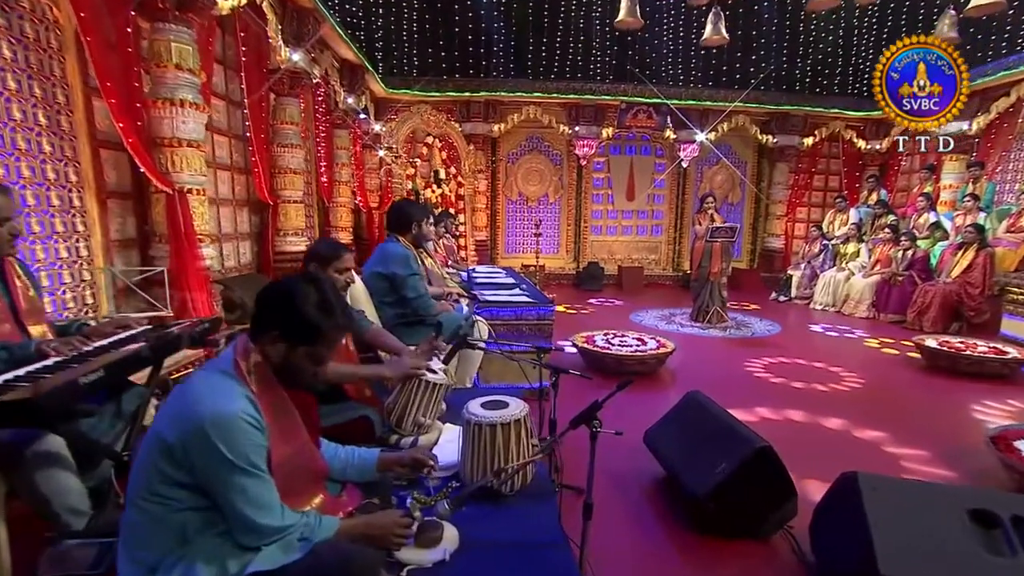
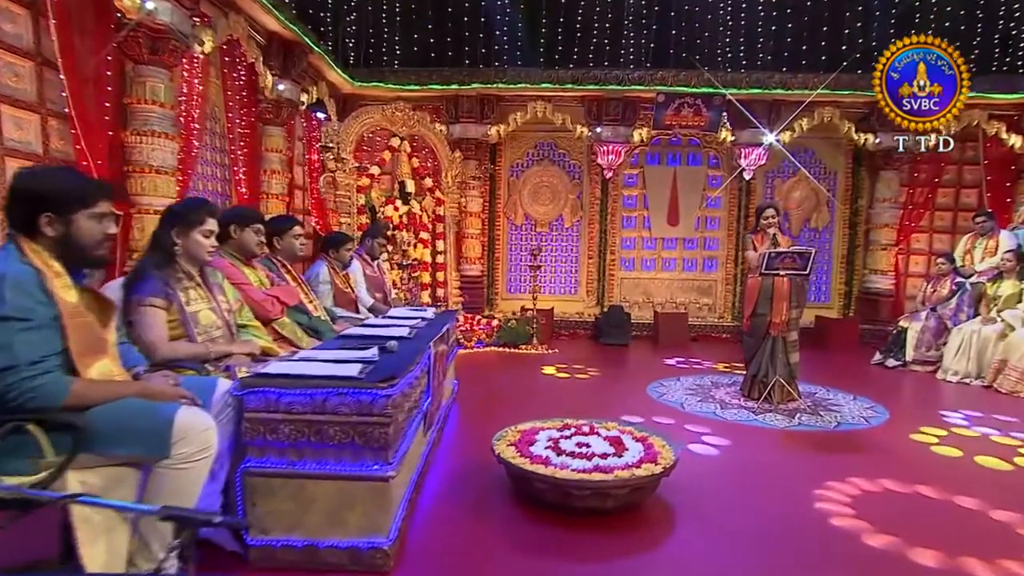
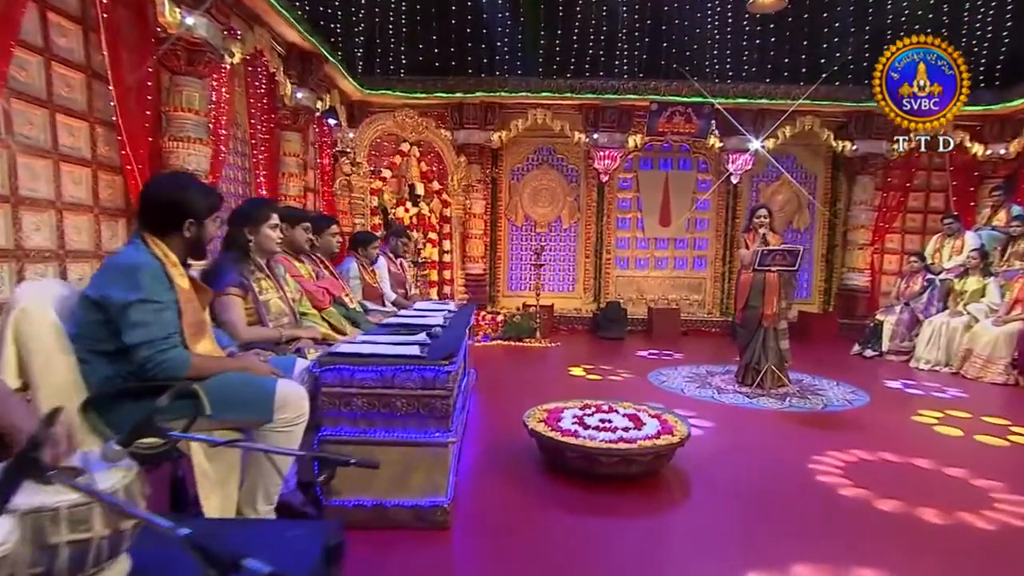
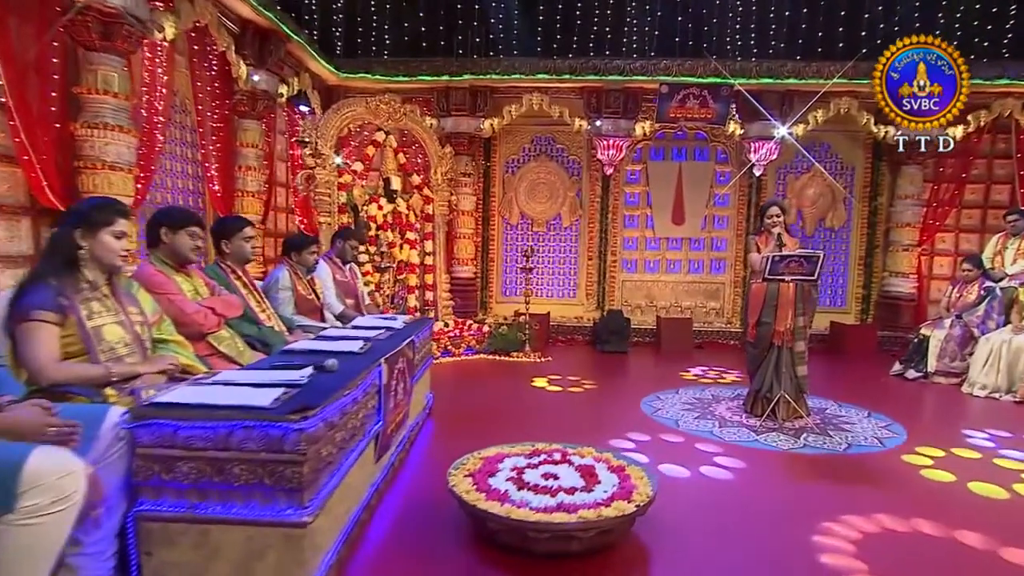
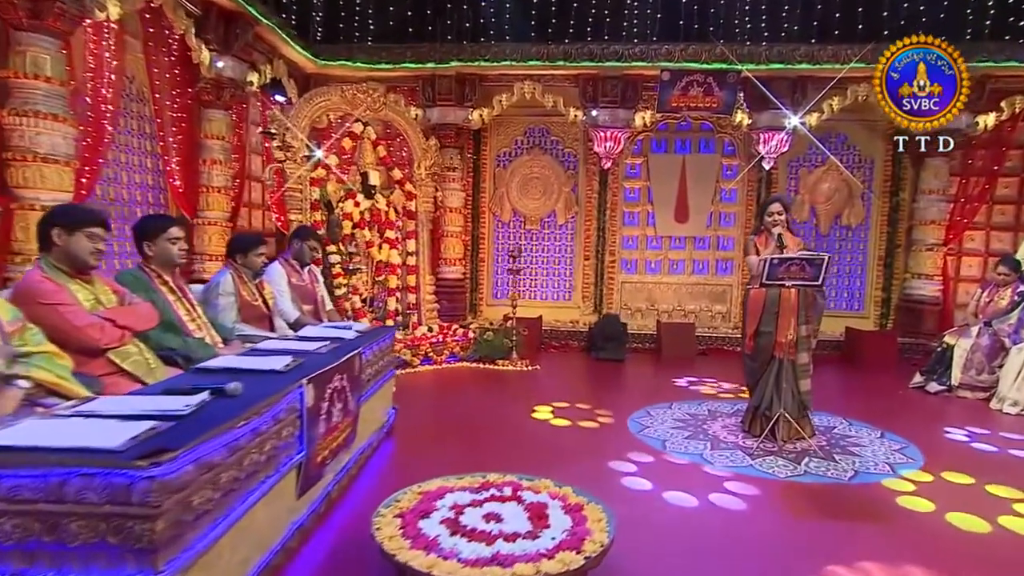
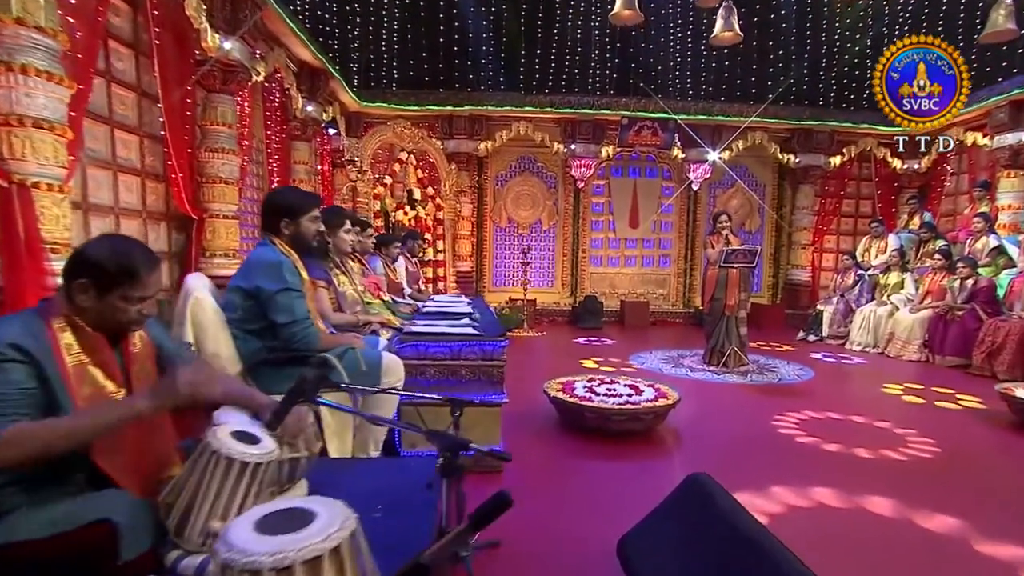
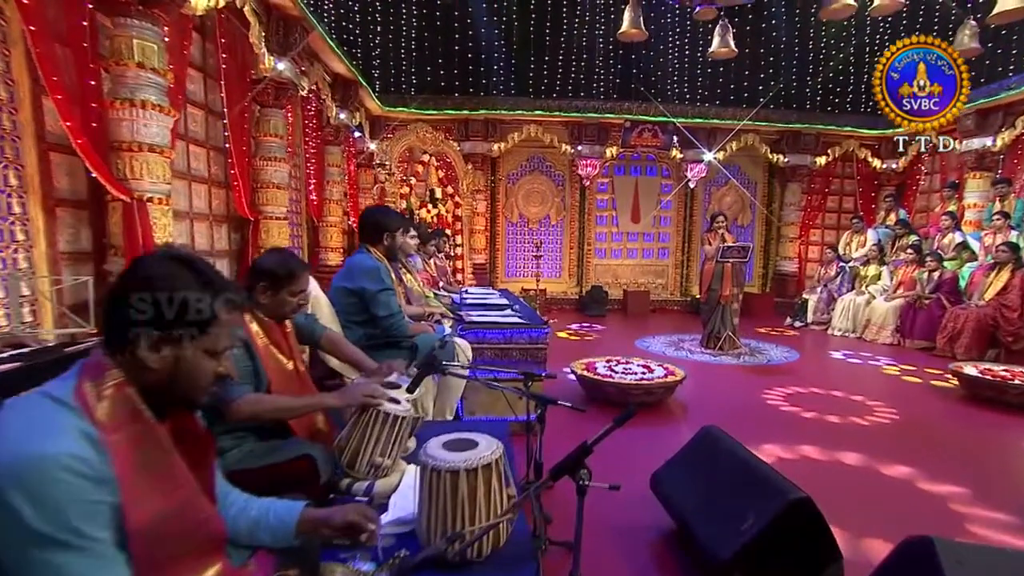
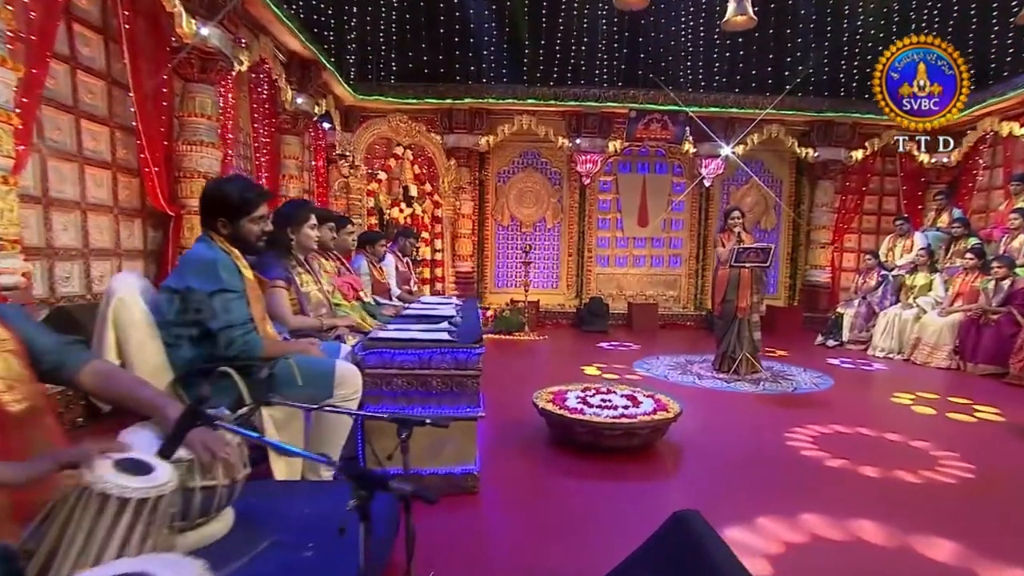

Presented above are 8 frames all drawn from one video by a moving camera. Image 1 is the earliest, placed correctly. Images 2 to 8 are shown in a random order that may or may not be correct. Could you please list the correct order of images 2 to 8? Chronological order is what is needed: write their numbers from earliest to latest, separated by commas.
7, 6, 8, 3, 2, 4, 5
